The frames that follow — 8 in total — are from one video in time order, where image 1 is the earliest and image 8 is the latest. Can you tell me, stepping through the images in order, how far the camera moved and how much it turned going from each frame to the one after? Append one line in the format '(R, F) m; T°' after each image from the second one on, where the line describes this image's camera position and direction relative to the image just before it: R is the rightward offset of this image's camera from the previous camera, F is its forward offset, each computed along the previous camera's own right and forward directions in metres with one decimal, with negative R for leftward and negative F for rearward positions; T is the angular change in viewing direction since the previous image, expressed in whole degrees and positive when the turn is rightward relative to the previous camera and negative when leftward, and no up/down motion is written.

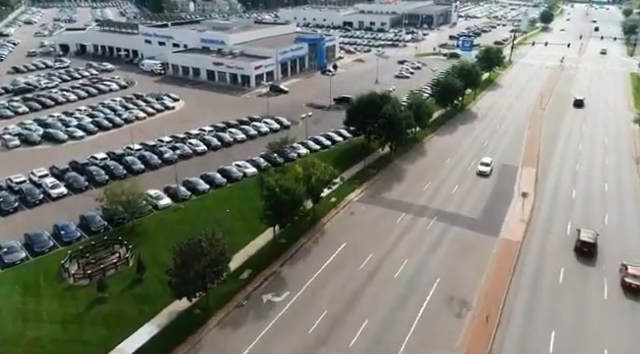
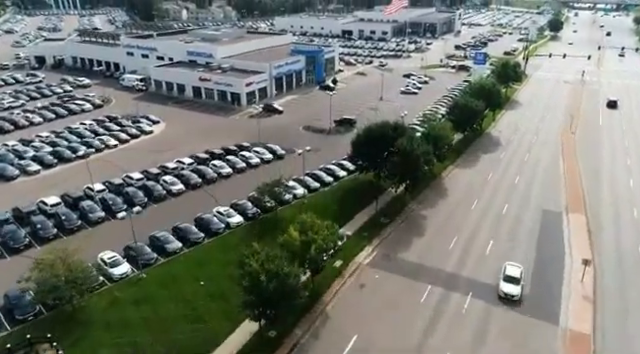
(-0.2, +8.0) m; 0°
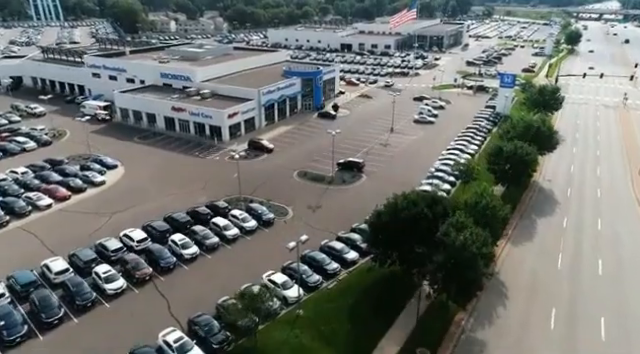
(-0.3, +12.3) m; 0°
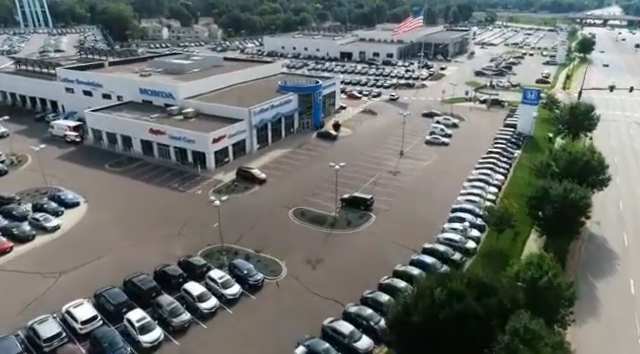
(-0.2, +7.5) m; 0°
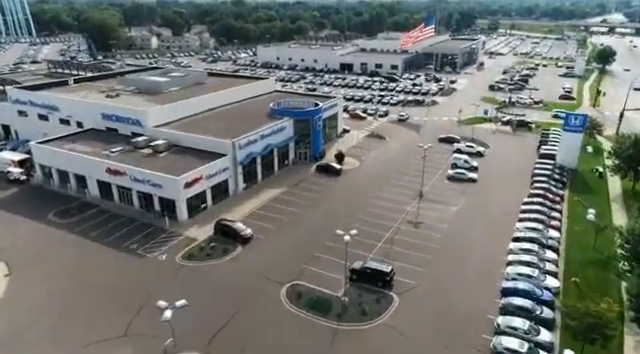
(-0.3, +10.0) m; 0°
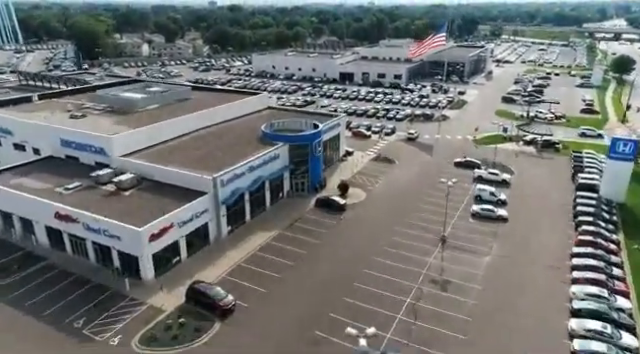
(-0.2, +7.7) m; 0°
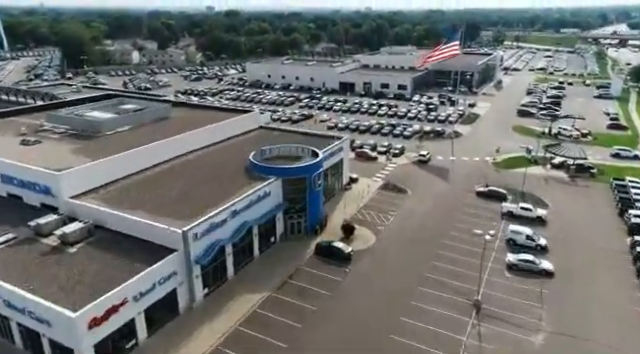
(-0.2, +7.6) m; 0°
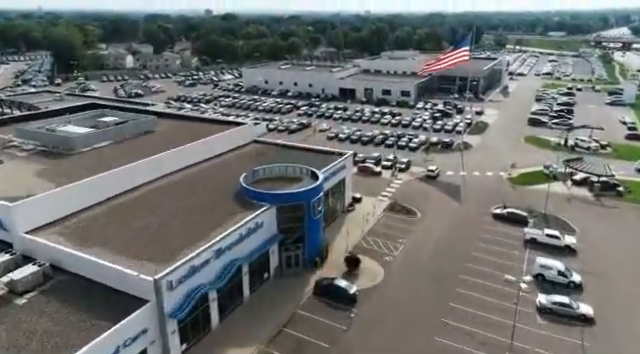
(-0.1, +4.6) m; 0°
